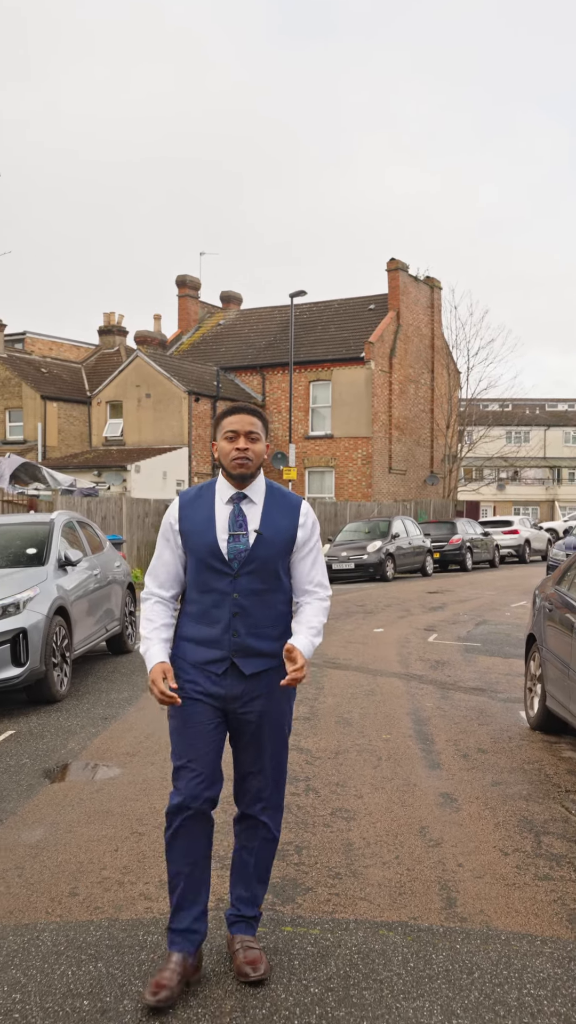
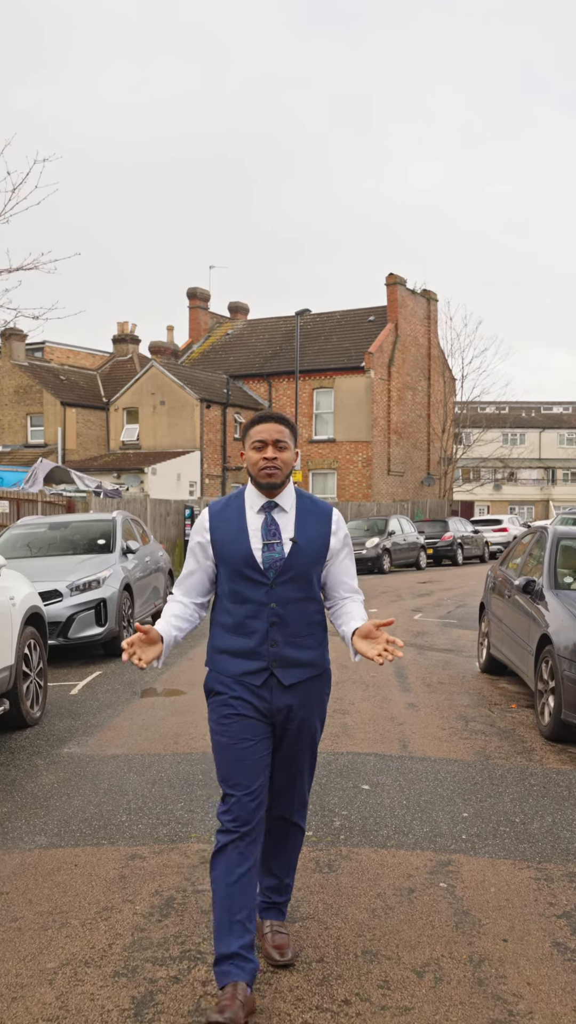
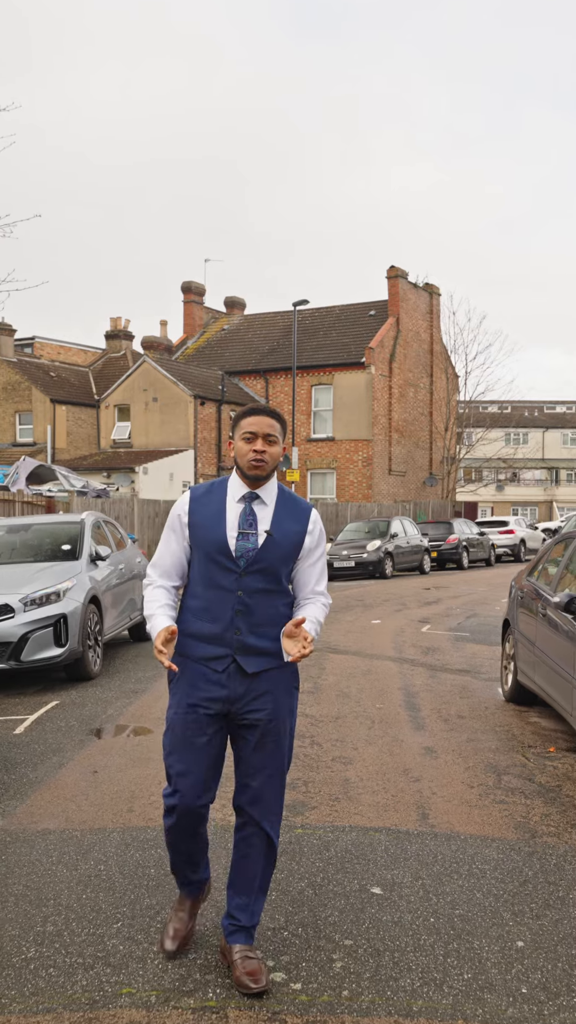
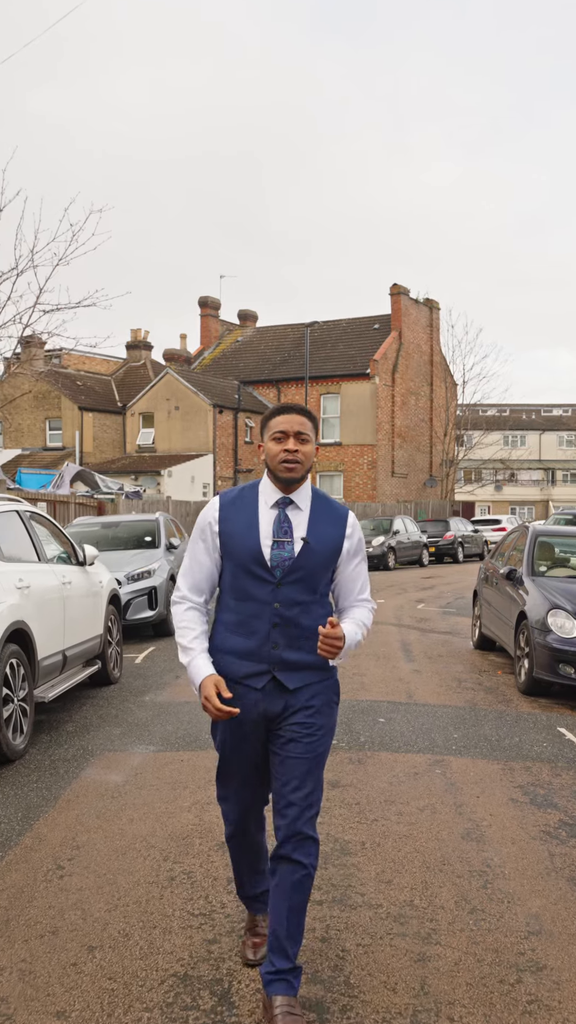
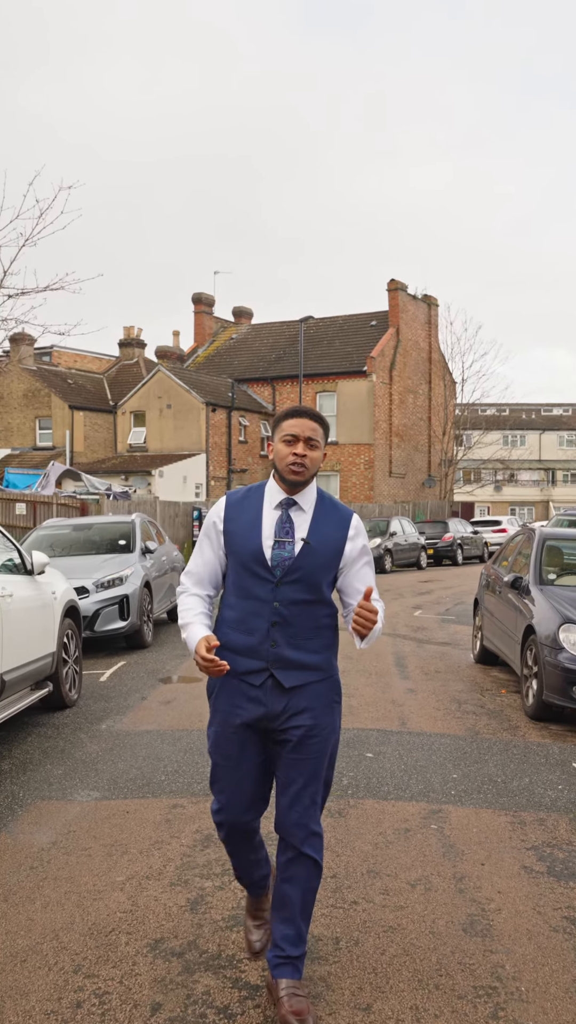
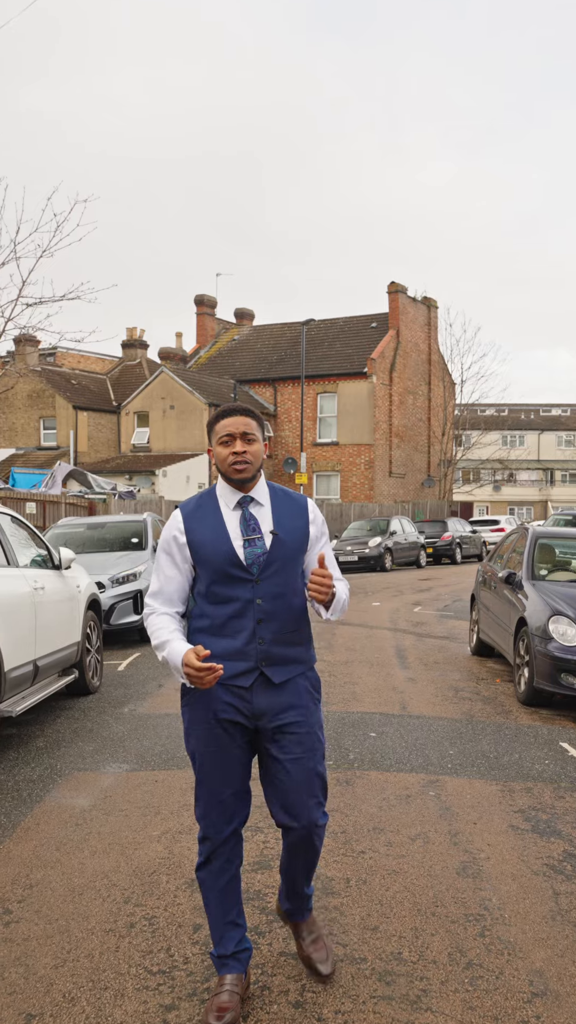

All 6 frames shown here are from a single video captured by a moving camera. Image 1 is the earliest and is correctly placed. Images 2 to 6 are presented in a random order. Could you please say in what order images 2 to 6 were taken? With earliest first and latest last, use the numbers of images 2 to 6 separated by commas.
3, 2, 5, 6, 4
